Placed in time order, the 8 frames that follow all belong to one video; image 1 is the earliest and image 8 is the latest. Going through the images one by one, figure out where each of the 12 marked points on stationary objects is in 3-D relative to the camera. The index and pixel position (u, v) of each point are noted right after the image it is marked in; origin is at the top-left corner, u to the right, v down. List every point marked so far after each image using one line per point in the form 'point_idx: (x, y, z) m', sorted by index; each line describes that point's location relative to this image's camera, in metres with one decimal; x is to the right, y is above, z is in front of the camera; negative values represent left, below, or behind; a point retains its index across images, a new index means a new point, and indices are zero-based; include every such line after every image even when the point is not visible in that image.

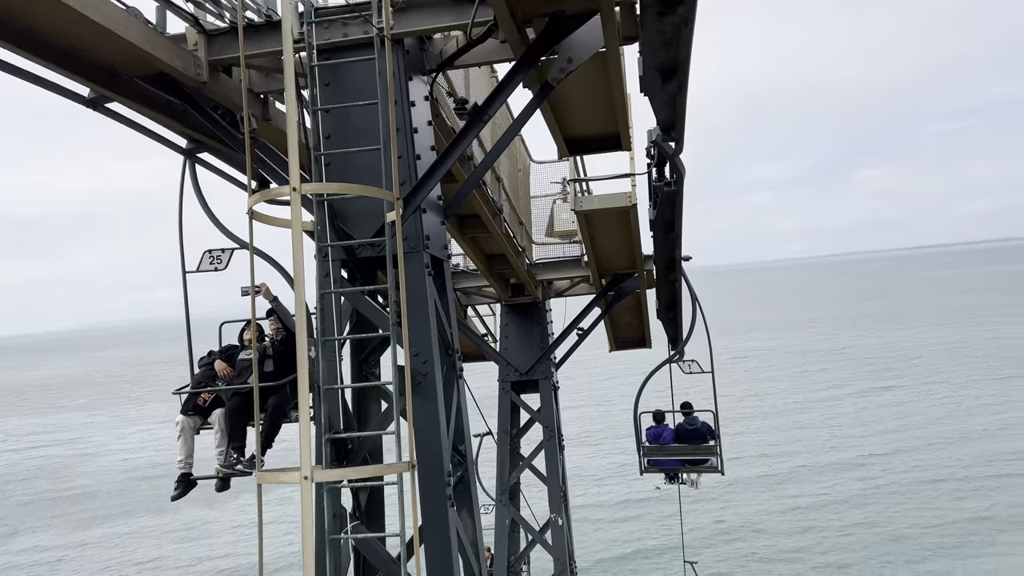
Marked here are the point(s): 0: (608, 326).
0: (+1.6, -0.7, +13.9) m
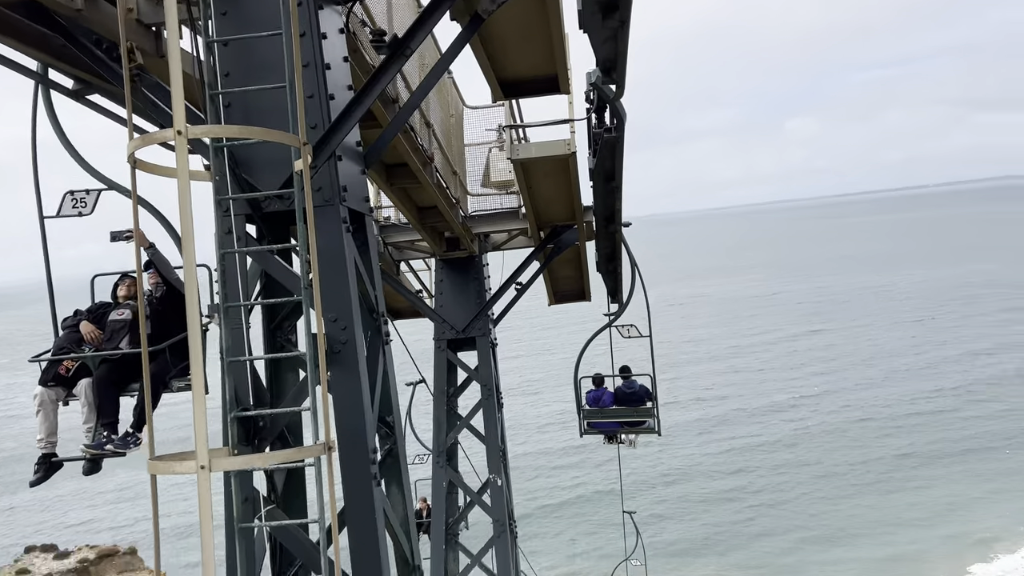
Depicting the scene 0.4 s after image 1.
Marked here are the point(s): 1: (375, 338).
0: (+0.6, +0.1, +13.5) m
1: (-1.0, -0.3, +5.6) m
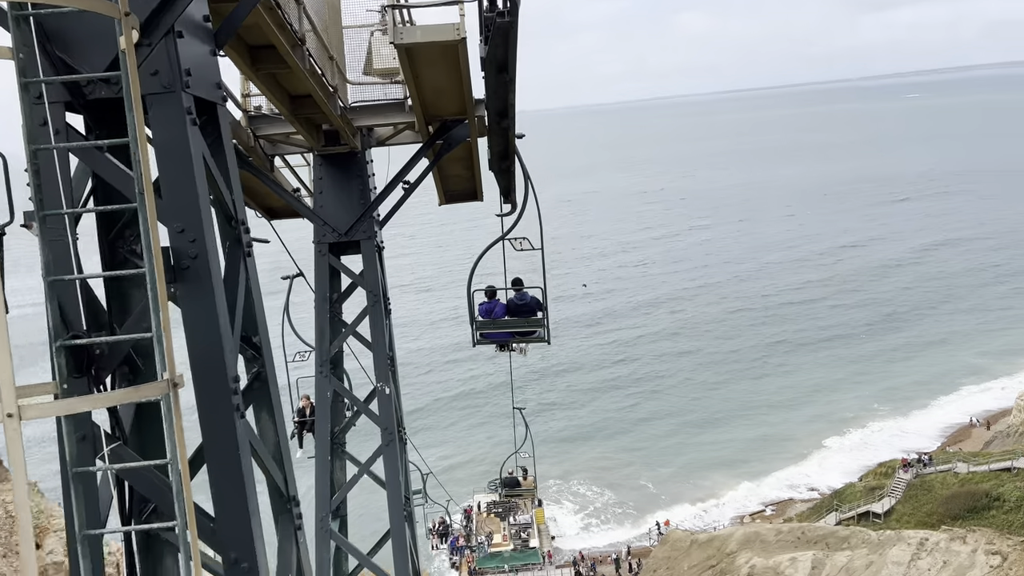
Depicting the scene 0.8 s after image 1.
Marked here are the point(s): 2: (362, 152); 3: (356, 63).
0: (-1.2, +1.7, +12.8) m
1: (-1.7, +0.2, +4.9) m
2: (-2.0, +1.8, +10.7) m
3: (-2.1, +2.9, +10.5) m
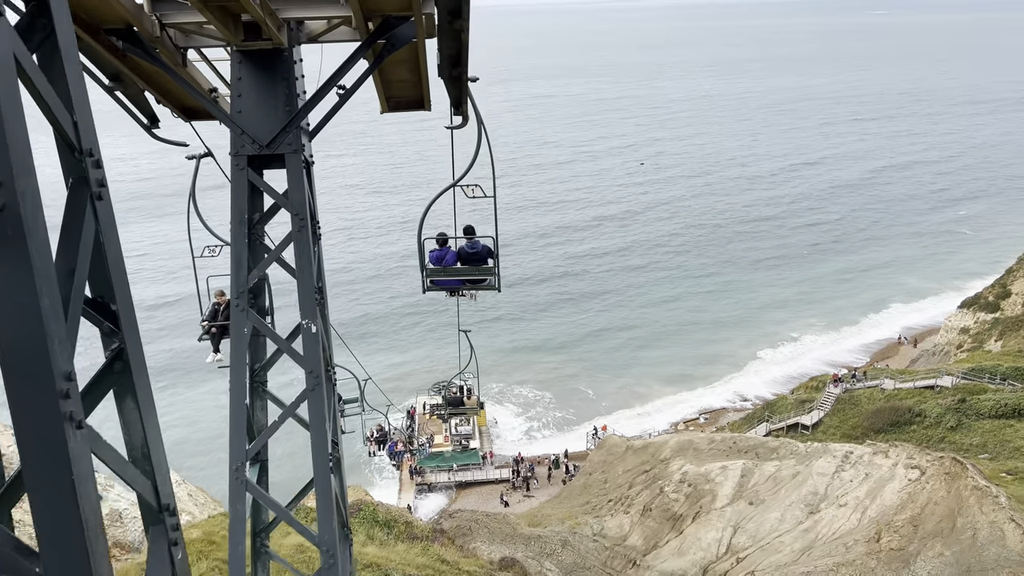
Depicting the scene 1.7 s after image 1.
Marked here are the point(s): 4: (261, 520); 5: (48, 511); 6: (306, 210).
0: (-1.9, +2.9, +11.3) m
1: (-1.9, +0.4, +3.6) m
2: (-2.5, +2.7, +9.1) m
3: (-2.6, +3.8, +8.8) m
4: (-2.8, -2.6, +9.1) m
5: (-1.8, -0.9, +3.2) m
6: (-2.3, +0.9, +9.1) m
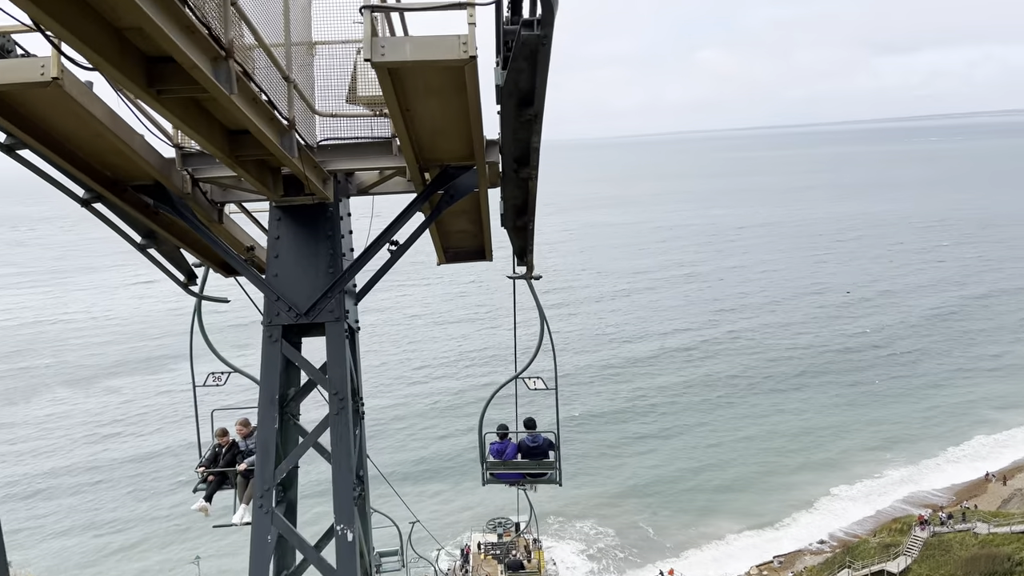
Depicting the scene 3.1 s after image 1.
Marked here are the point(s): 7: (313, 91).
0: (-1.0, +0.7, +10.2) m
1: (-1.6, -0.5, +2.2) m
2: (-1.8, +0.8, +8.1) m
3: (-1.8, +2.0, +8.0) m
4: (-2.1, -4.4, +7.2) m
5: (-1.5, -1.8, +1.7) m
6: (-1.6, -0.9, +7.7) m
7: (-2.0, +1.9, +7.9) m
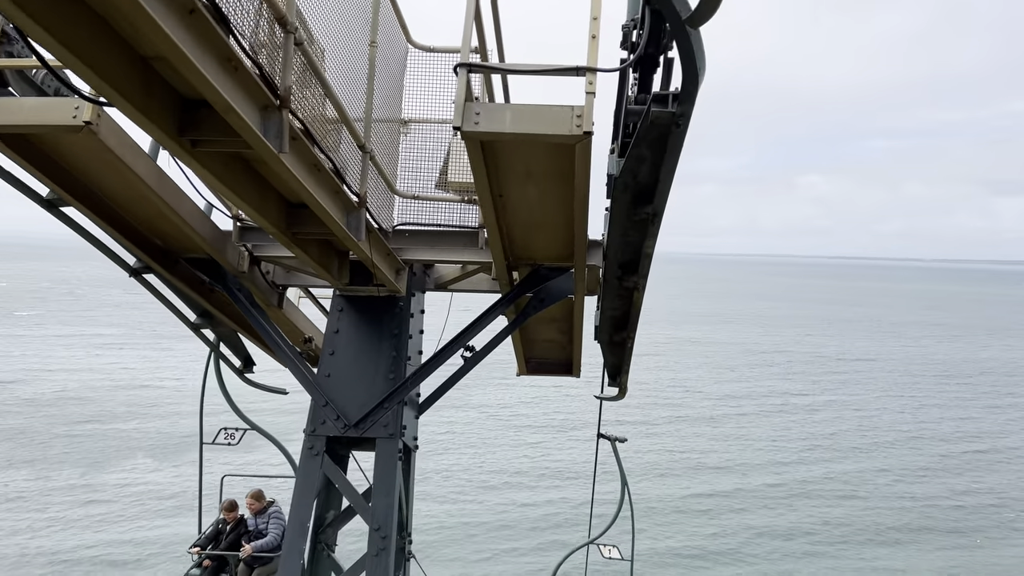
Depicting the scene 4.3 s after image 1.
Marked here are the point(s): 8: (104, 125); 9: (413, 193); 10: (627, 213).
0: (+0.1, -0.6, +8.9) m
1: (-1.4, -0.7, +1.0) m
2: (-0.9, -0.1, +6.9) m
3: (-0.9, +1.1, +7.0) m
4: (-1.8, -5.1, +5.5) m
5: (-1.5, -1.8, +0.3) m
6: (-0.9, -1.8, +6.3) m
7: (-1.0, +1.0, +6.9) m
8: (-2.5, +1.0, +5.0) m
9: (-0.8, +0.8, +6.9) m
10: (+0.9, +0.6, +6.1) m
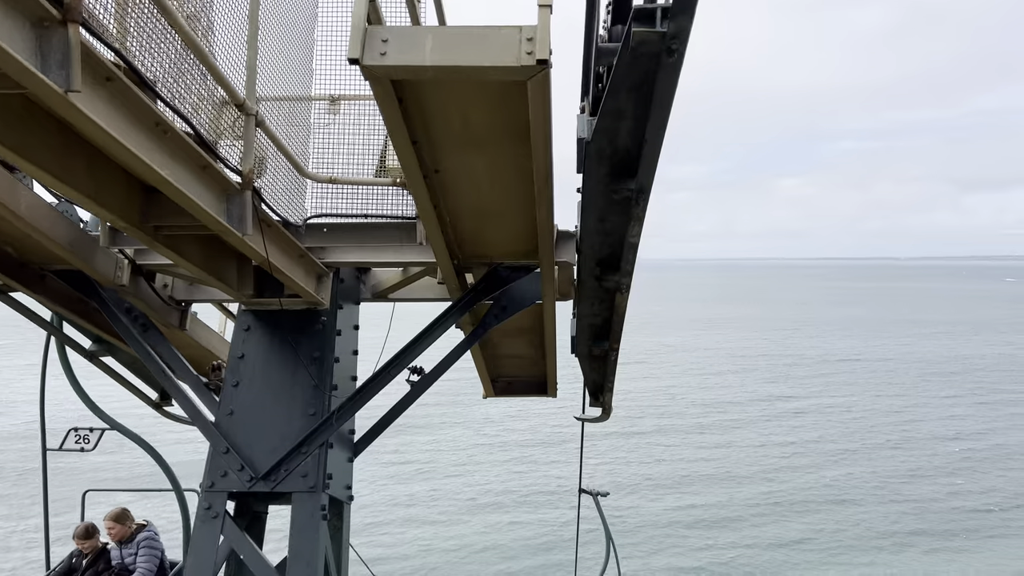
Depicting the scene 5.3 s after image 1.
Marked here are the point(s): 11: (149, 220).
0: (-0.3, -0.7, +7.5) m
1: (-1.6, -0.7, -0.5) m
2: (-1.2, -0.2, +5.5) m
3: (-1.2, +1.0, +5.6) m
4: (-2.0, -5.2, +3.9) m
5: (-1.7, -1.8, -1.2) m
6: (-1.2, -1.9, +4.9) m
7: (-1.4, +0.9, +5.5) m
8: (-2.8, +0.9, +3.6) m
9: (-1.2, +0.8, +5.5) m
10: (+0.5, +0.6, +4.7) m
11: (-1.8, +0.3, +4.1) m
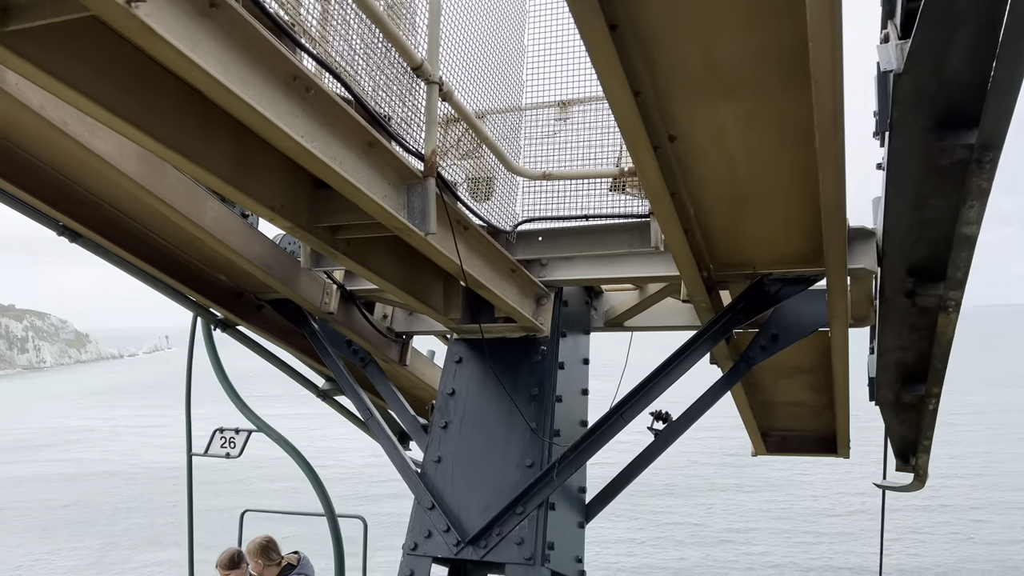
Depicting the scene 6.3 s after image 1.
0: (+1.8, -0.9, +6.1) m
1: (-2.0, -0.5, -1.0) m
2: (+0.2, -0.3, +4.5) m
3: (+0.2, +0.8, +4.7) m
4: (-0.9, -5.2, +2.9) m
5: (-2.3, -1.6, -1.8) m
6: (+0.1, -2.0, +3.8) m
7: (+0.1, +0.8, +4.7) m
8: (-1.9, +0.8, +3.3) m
9: (+0.2, +0.6, +4.5) m
10: (+1.6, +0.5, +3.2) m
11: (-0.8, +0.3, +3.4) m
